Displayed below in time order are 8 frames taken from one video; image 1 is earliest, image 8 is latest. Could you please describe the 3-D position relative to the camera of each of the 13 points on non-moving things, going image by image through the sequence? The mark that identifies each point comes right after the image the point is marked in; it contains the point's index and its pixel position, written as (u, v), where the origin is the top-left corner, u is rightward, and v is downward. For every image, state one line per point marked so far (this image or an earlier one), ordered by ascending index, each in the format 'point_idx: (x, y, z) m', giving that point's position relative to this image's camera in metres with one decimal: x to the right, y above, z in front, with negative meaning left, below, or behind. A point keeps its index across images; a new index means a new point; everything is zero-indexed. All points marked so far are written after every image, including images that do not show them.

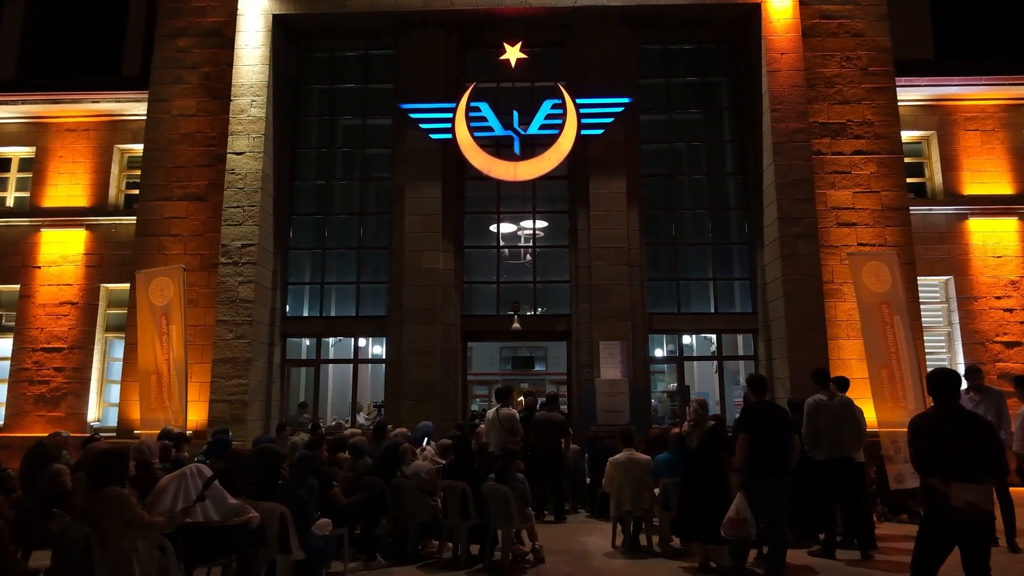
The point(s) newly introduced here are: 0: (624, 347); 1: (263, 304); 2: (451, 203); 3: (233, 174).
0: (+1.7, -0.9, +15.3) m
1: (-3.8, -0.2, +15.9) m
2: (-1.0, +1.4, +16.6) m
3: (-4.3, +1.8, +15.9) m
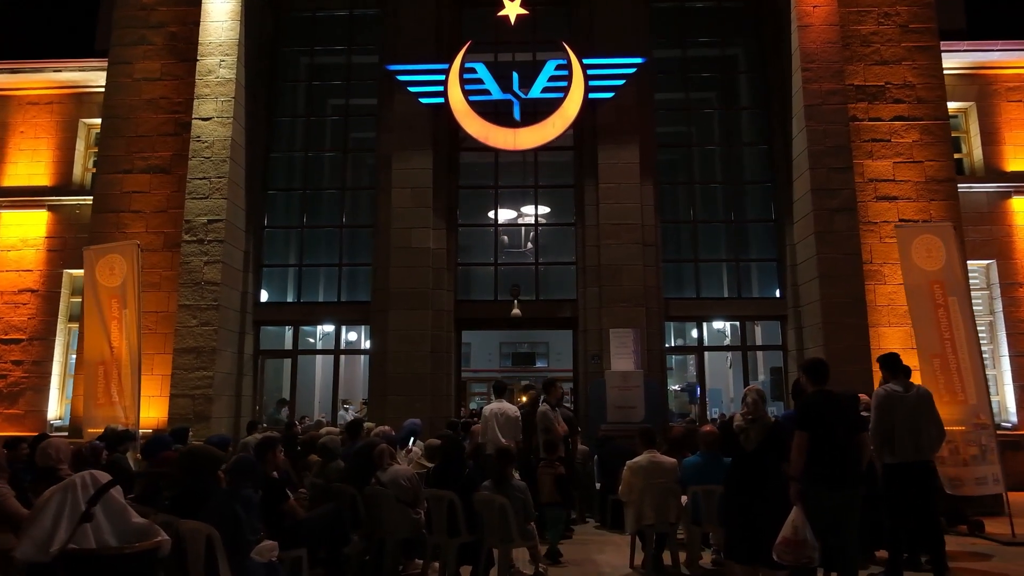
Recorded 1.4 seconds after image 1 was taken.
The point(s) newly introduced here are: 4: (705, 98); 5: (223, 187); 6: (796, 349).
0: (+1.7, -0.6, +13.6) m
1: (-3.8, 0.0, +14.2) m
2: (-1.0, +1.6, +14.9) m
3: (-4.3, +2.0, +14.2) m
4: (+2.9, +2.9, +15.6) m
5: (-3.9, +1.4, +14.0) m
6: (+3.8, -0.8, +14.0) m
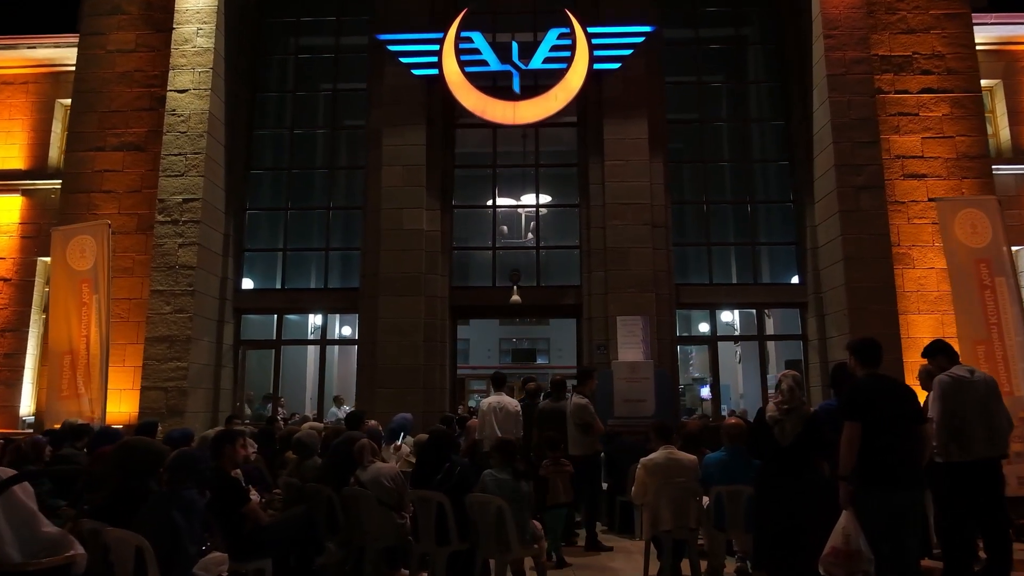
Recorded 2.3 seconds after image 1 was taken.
0: (+1.6, -0.4, +12.6) m
1: (-3.8, +0.2, +13.2) m
2: (-1.0, +1.8, +13.9) m
3: (-4.3, +2.2, +13.2) m
4: (+2.9, +3.1, +14.6) m
5: (-3.9, +1.6, +13.0) m
6: (+3.8, -0.6, +13.0) m
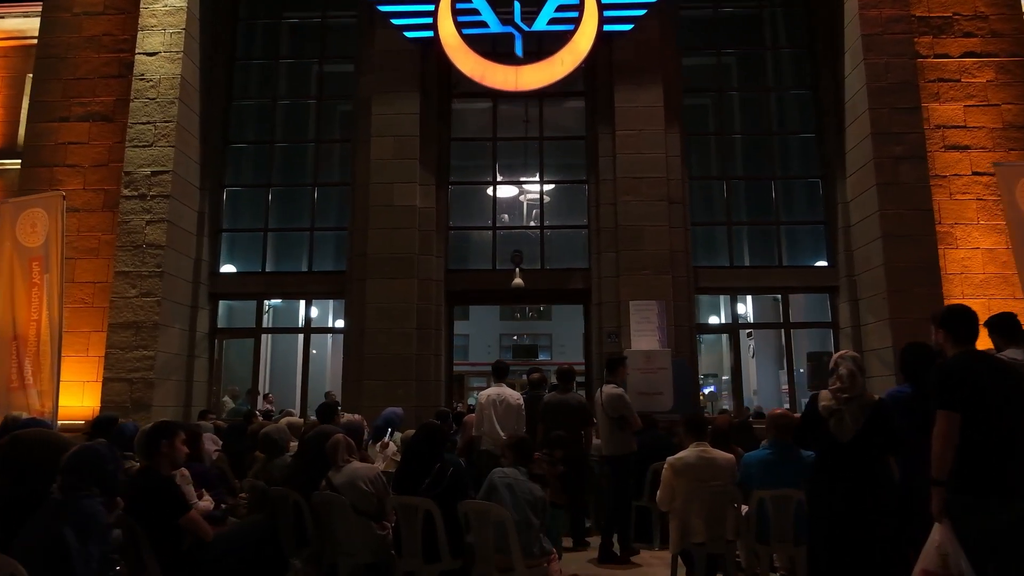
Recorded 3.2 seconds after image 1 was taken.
0: (+1.7, -0.2, +11.4) m
1: (-3.8, +0.4, +12.0) m
2: (-1.0, +2.0, +12.7) m
3: (-4.3, +2.4, +12.0) m
4: (+2.9, +3.3, +13.4) m
5: (-3.9, +1.8, +11.8) m
6: (+3.8, -0.4, +11.8) m
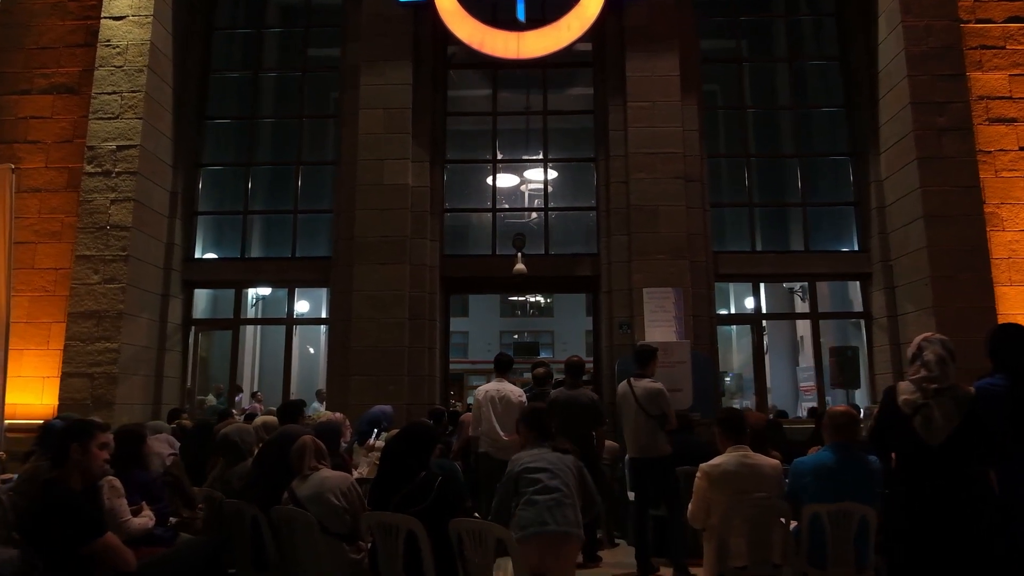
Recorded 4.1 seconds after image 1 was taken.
0: (+1.7, -0.1, +10.3) m
1: (-3.8, +0.5, +10.9) m
2: (-1.0, +2.2, +11.6) m
3: (-4.3, +2.5, +11.0) m
4: (+2.9, +3.4, +12.3) m
5: (-3.9, +1.9, +10.8) m
6: (+3.9, -0.3, +10.7) m
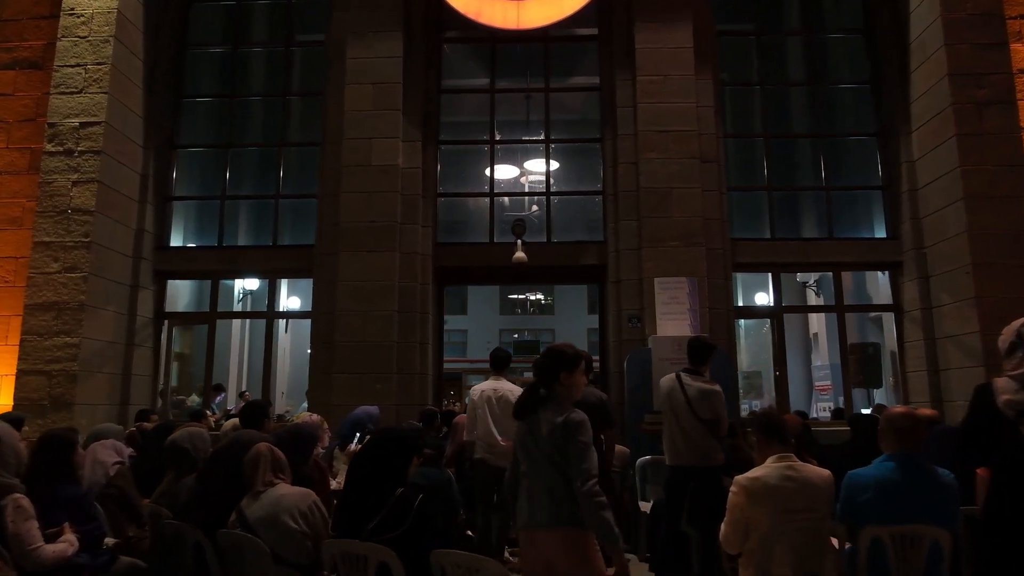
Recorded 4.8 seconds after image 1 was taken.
0: (+1.7, 0.0, +9.5) m
1: (-3.8, +0.6, +10.0) m
2: (-1.0, +2.3, +10.8) m
3: (-4.3, +2.6, +10.1) m
4: (+2.9, +3.5, +11.4) m
5: (-3.9, +2.0, +9.9) m
6: (+3.9, -0.2, +9.9) m
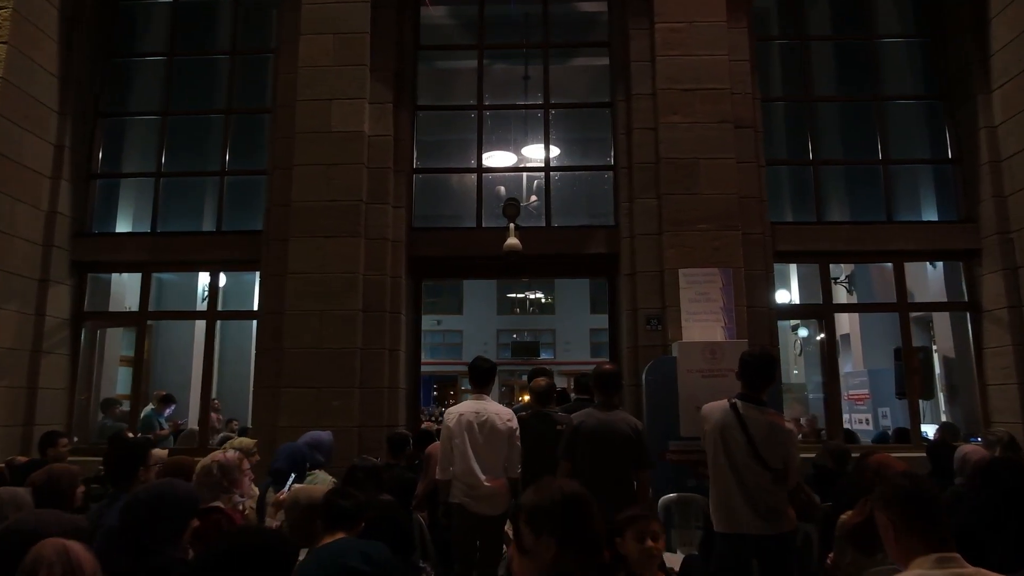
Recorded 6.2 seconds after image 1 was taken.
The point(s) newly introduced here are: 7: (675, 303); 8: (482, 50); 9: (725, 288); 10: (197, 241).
0: (+1.6, +0.1, +7.6) m
1: (-3.9, +0.7, +8.2) m
2: (-1.0, +2.3, +8.9) m
3: (-4.4, +2.7, +8.3) m
4: (+2.9, +3.5, +9.6) m
5: (-4.0, +2.1, +8.1) m
6: (+3.8, -0.1, +8.0) m
7: (+1.2, -0.1, +7.7) m
8: (-0.3, +2.1, +9.3) m
9: (+1.6, 0.0, +7.6) m
10: (-2.7, +0.4, +9.0) m
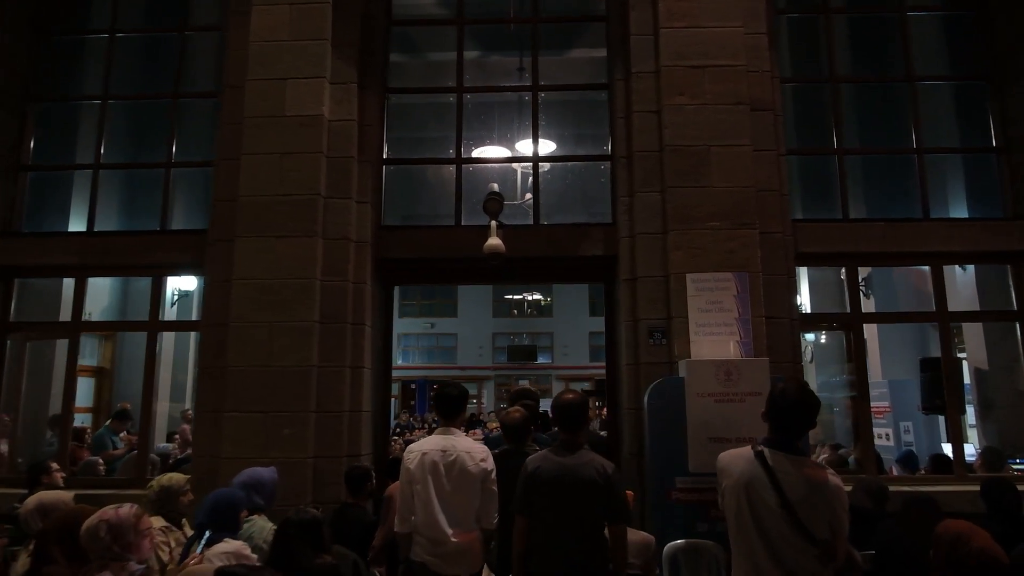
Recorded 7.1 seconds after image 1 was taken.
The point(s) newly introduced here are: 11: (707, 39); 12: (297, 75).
0: (+1.5, 0.0, +6.6) m
1: (-4.0, +0.6, +7.2) m
2: (-1.2, +2.2, +7.9) m
3: (-4.5, +2.6, +7.2) m
4: (+2.7, +3.5, +8.5) m
5: (-4.1, +2.0, +7.0) m
6: (+3.7, -0.2, +7.0) m
7: (+1.1, -0.2, +6.6) m
8: (-0.4, +2.1, +8.2) m
9: (+1.4, -0.1, +6.5) m
10: (-2.8, +0.4, +7.9) m
11: (+1.3, +1.7, +7.1) m
12: (-1.5, +1.5, +7.2) m
